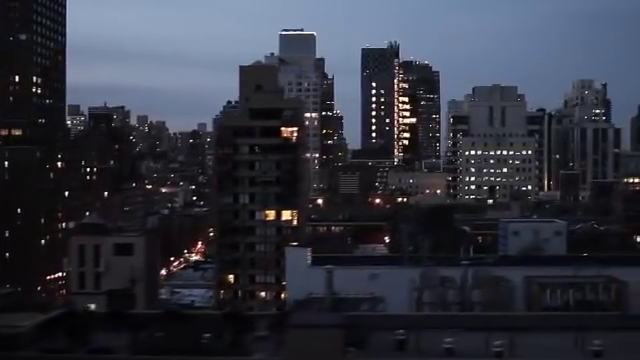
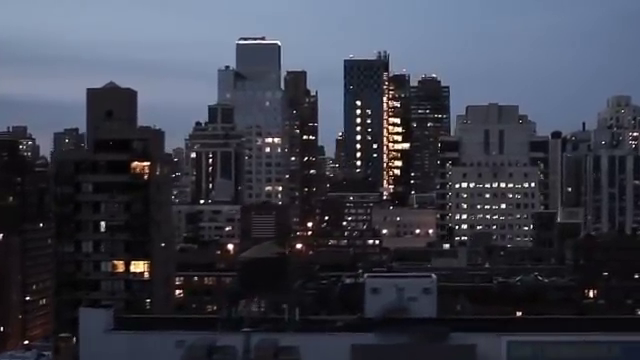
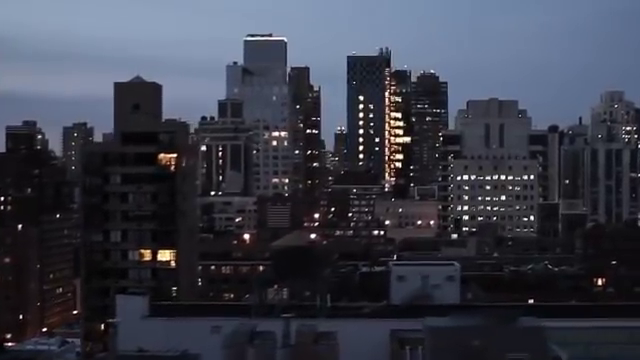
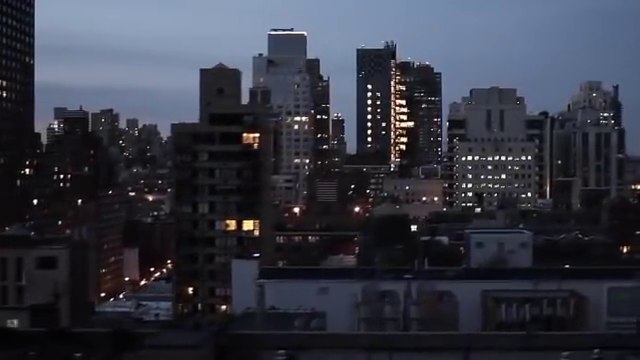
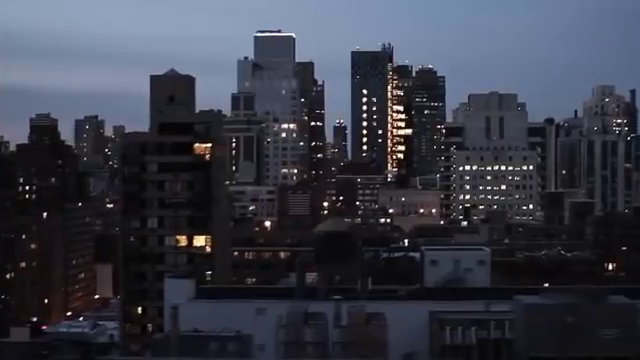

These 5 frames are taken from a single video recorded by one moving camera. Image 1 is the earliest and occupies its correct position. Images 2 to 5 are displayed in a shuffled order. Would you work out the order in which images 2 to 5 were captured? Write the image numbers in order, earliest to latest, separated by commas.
4, 5, 3, 2
